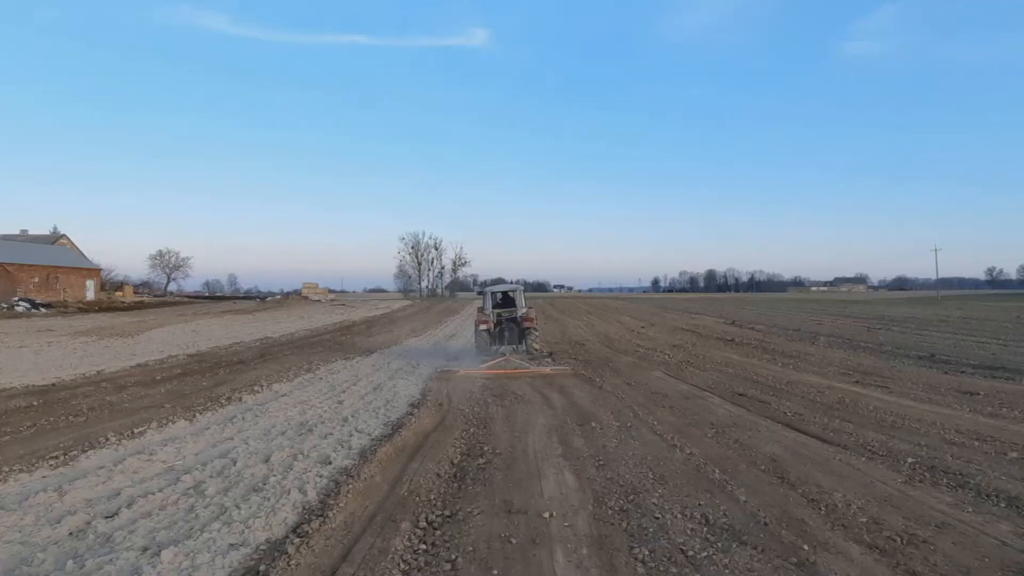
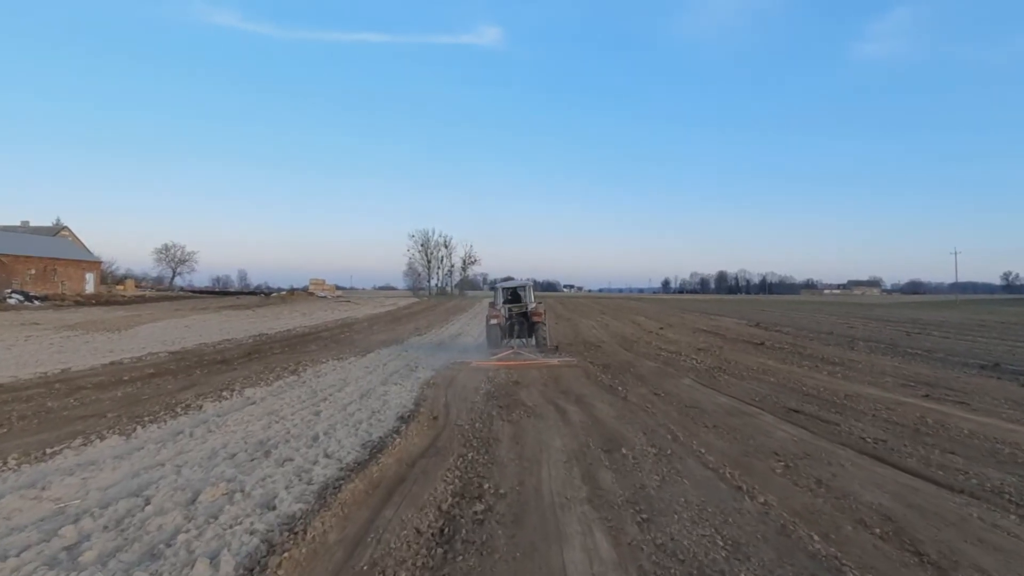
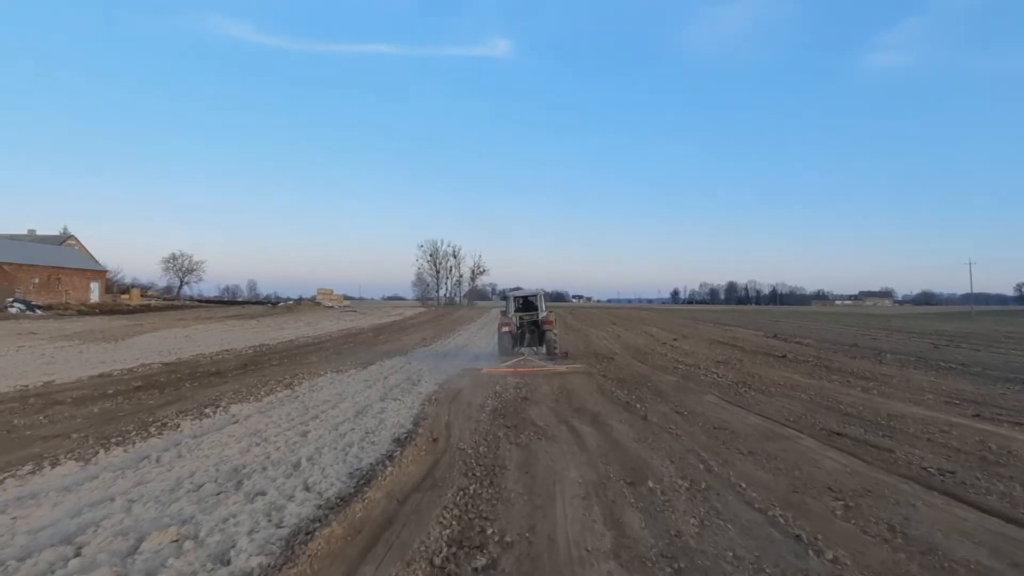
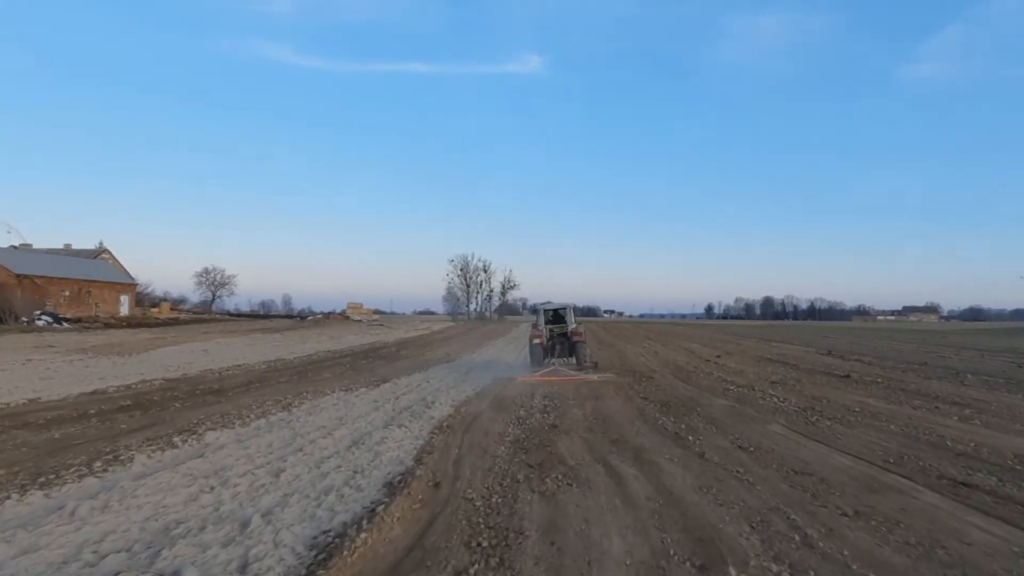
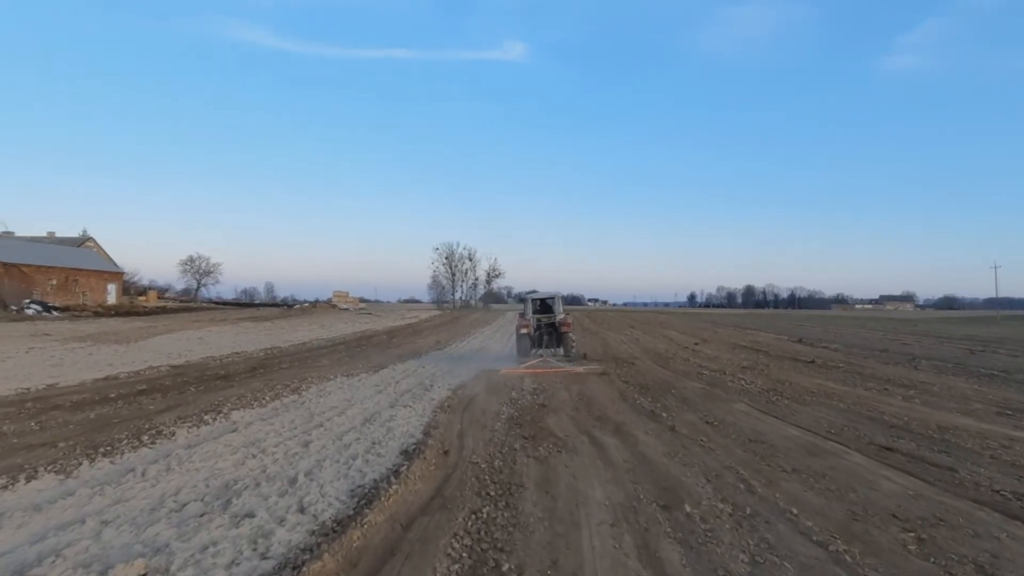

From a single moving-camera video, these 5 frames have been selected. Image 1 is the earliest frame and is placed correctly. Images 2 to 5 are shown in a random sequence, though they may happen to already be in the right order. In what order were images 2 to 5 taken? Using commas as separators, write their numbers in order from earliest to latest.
2, 3, 5, 4
